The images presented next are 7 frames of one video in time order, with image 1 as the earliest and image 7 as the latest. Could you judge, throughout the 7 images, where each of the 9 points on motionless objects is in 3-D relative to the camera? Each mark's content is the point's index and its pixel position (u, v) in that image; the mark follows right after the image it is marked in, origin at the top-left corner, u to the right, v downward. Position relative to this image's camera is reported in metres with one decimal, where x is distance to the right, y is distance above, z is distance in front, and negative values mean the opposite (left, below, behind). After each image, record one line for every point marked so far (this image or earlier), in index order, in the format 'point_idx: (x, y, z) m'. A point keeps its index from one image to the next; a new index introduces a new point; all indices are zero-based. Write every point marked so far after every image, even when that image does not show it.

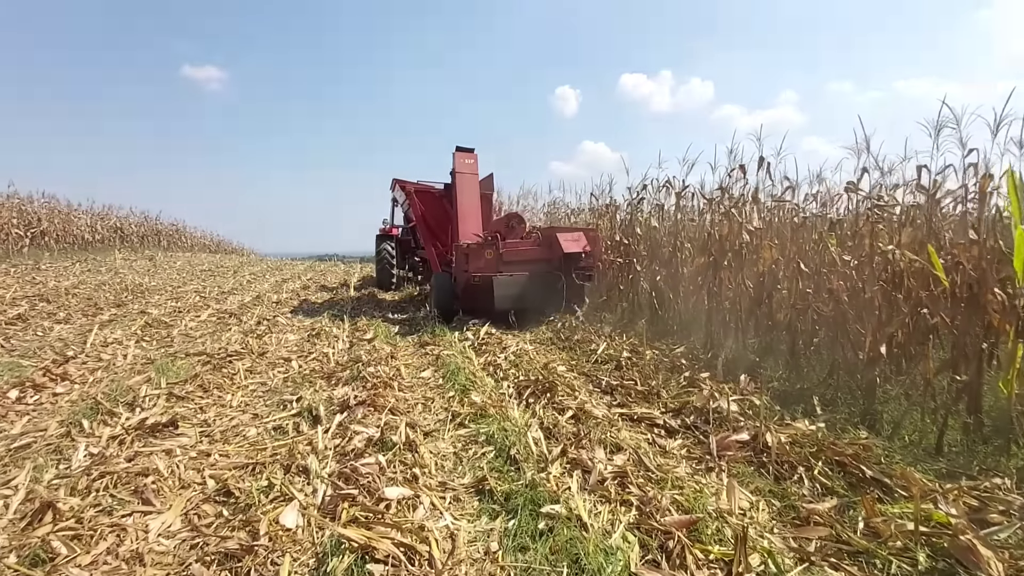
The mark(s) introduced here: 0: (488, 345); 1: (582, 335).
0: (-0.2, -0.5, +4.6) m
1: (+0.7, -0.5, +5.1) m
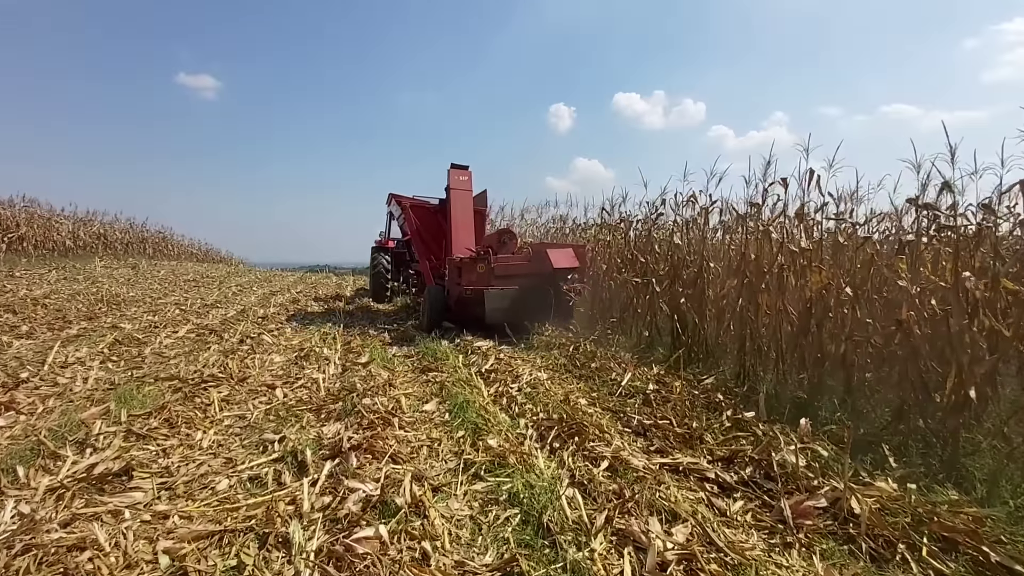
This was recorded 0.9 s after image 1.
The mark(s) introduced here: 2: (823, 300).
0: (-0.1, -0.7, +4.1) m
1: (+0.8, -0.7, +4.6) m
2: (+2.1, -0.1, +3.4) m
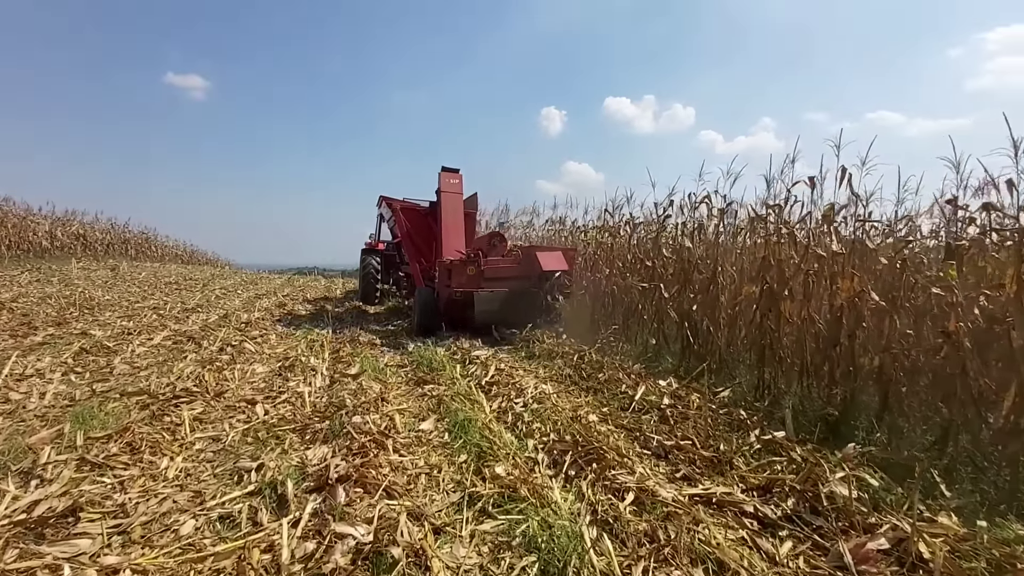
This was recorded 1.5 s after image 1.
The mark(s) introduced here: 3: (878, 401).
0: (-0.1, -0.8, +3.8) m
1: (+0.8, -0.7, +4.3) m
2: (+2.2, -0.1, +3.1) m
3: (+2.2, -0.7, +3.0) m
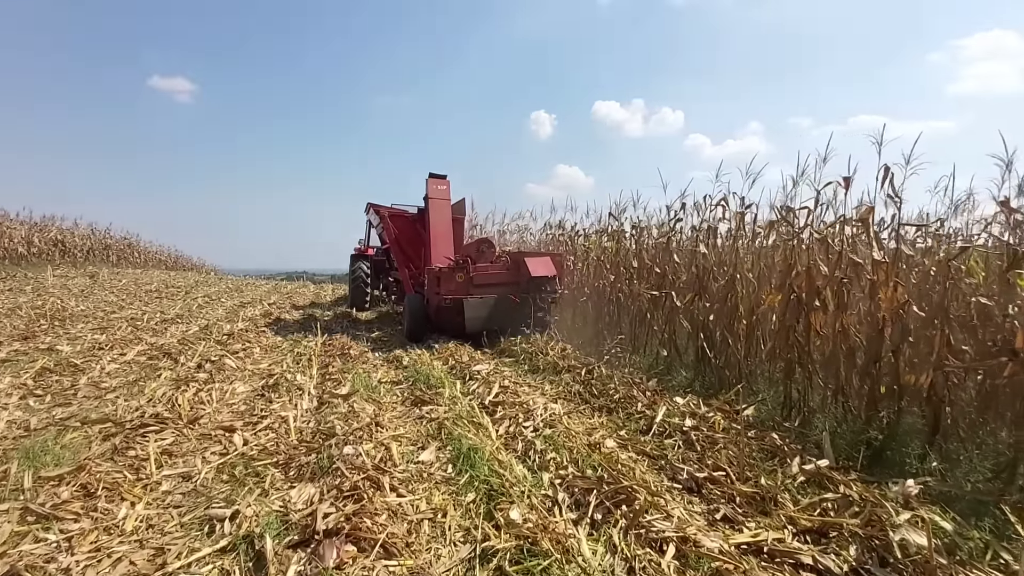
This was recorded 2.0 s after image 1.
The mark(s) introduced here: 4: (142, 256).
0: (0.0, -0.8, +3.5) m
1: (+0.9, -0.8, +4.0) m
2: (+2.2, -0.2, +2.8) m
3: (+2.3, -0.7, +2.7) m
4: (-14.8, +1.3, +19.9) m
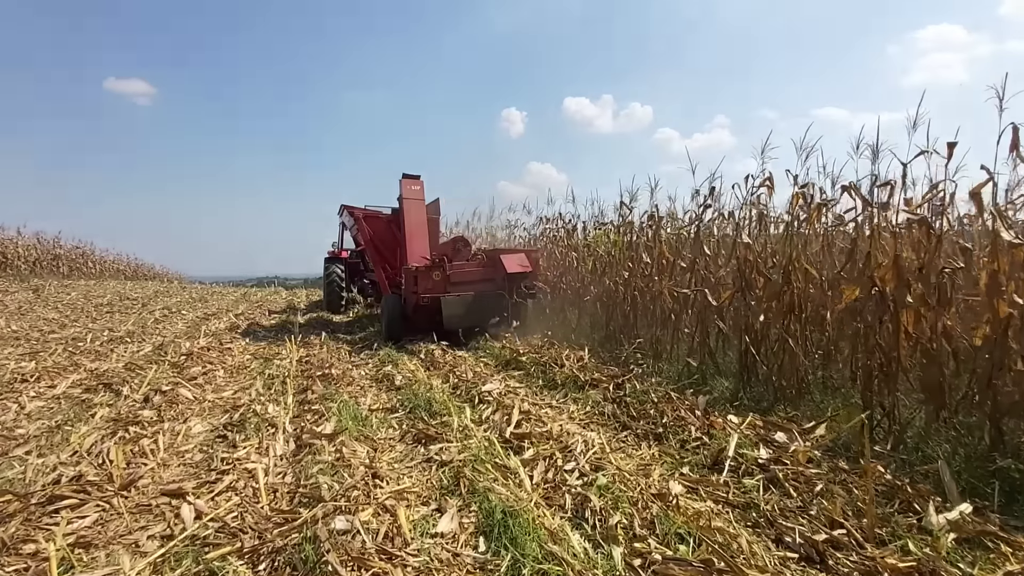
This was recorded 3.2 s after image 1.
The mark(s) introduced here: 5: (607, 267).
0: (+0.1, -0.9, +2.8) m
1: (+1.0, -0.8, +3.4) m
2: (+2.4, -0.2, +2.3) m
3: (+2.5, -0.7, +2.1) m
4: (-15.5, +0.8, +18.5) m
5: (+1.1, +0.2, +5.8) m
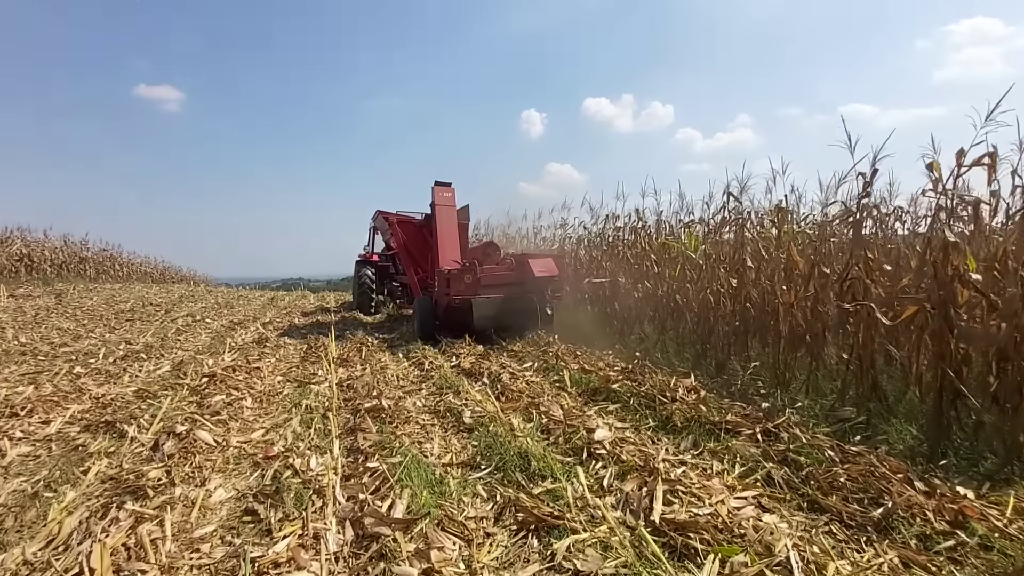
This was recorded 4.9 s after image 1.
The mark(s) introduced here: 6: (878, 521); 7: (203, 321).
0: (+0.7, -0.9, +1.9) m
1: (+1.6, -0.9, +2.4) m
2: (+3.0, -0.2, +1.3) m
3: (+3.1, -0.8, +1.1) m
4: (-14.2, +0.7, +18.2) m
5: (+1.8, +0.1, +4.8) m
6: (+1.5, -0.9, +2.0) m
7: (-5.0, -0.5, +8.1) m
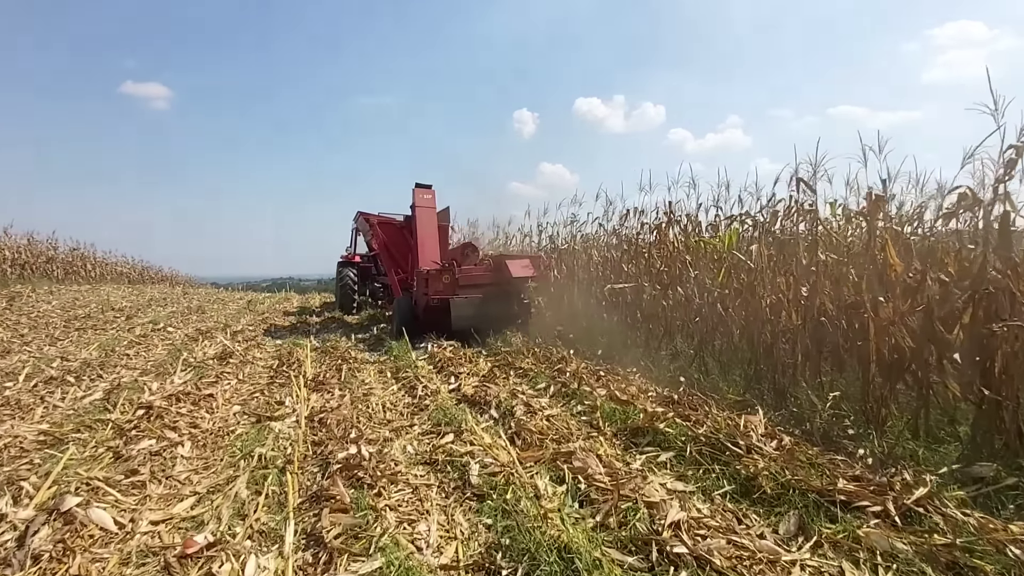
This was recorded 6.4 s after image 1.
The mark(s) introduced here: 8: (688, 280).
0: (+0.9, -1.0, +1.1) m
1: (+1.8, -1.0, +1.6) m
2: (+3.1, -0.3, +0.4) m
3: (+3.2, -0.9, +0.3) m
4: (-14.4, +0.7, +17.1) m
5: (+1.9, +0.1, +4.0) m
6: (+1.6, -1.0, +1.2) m
7: (-5.0, -0.6, +7.2) m
8: (+1.7, +0.1, +4.7) m
